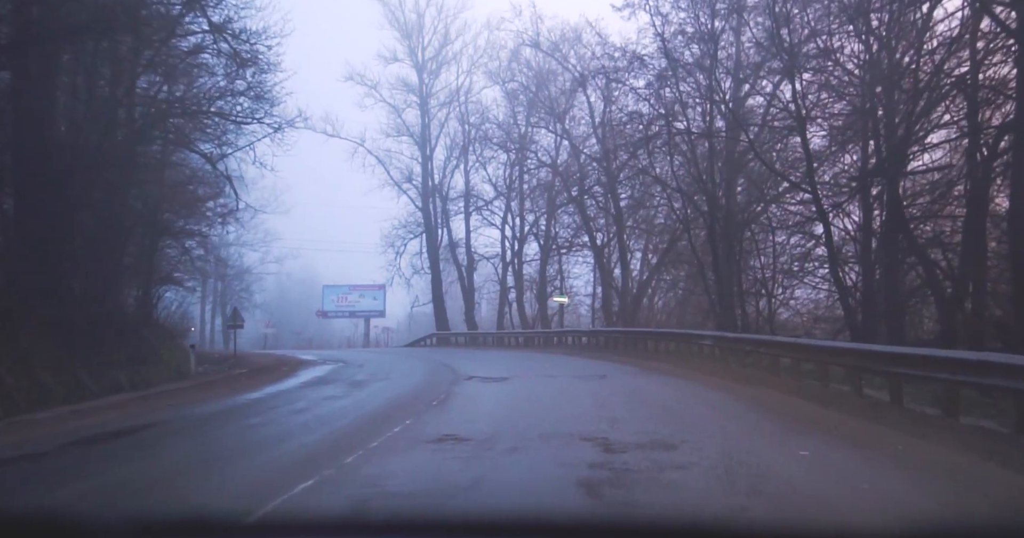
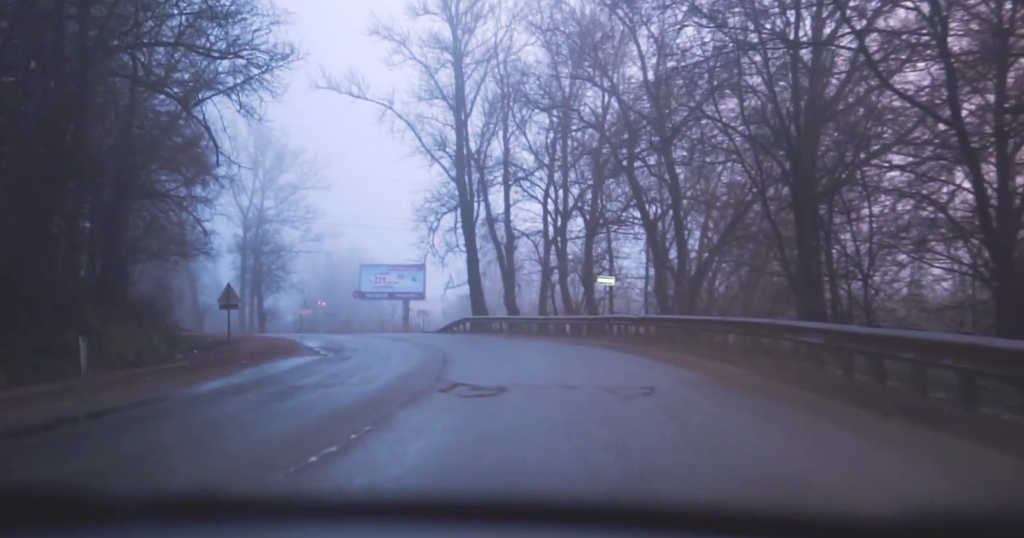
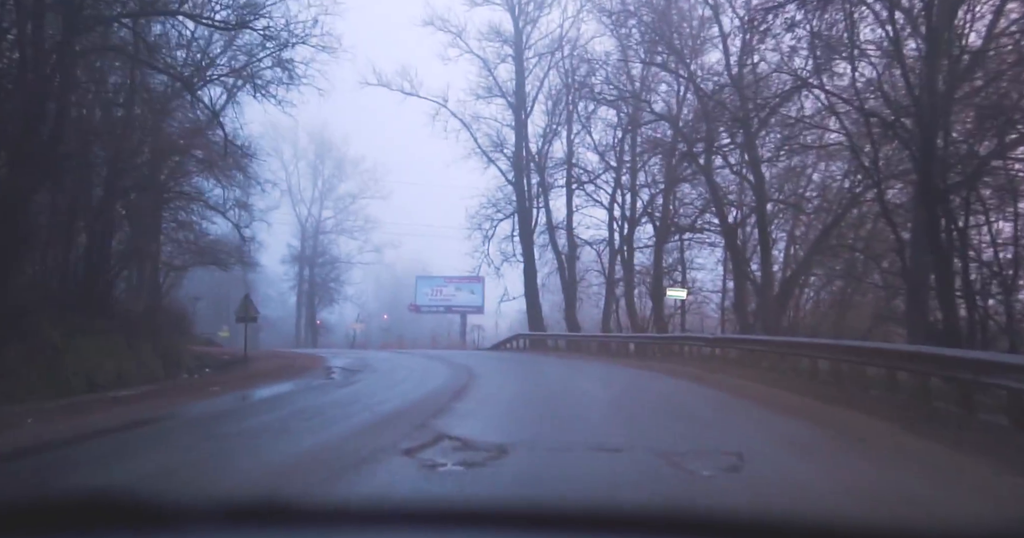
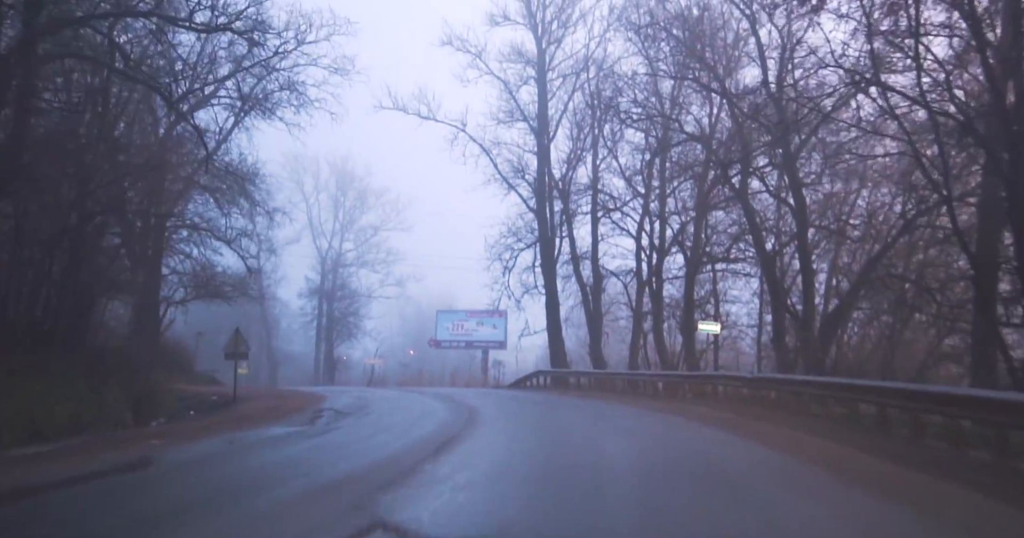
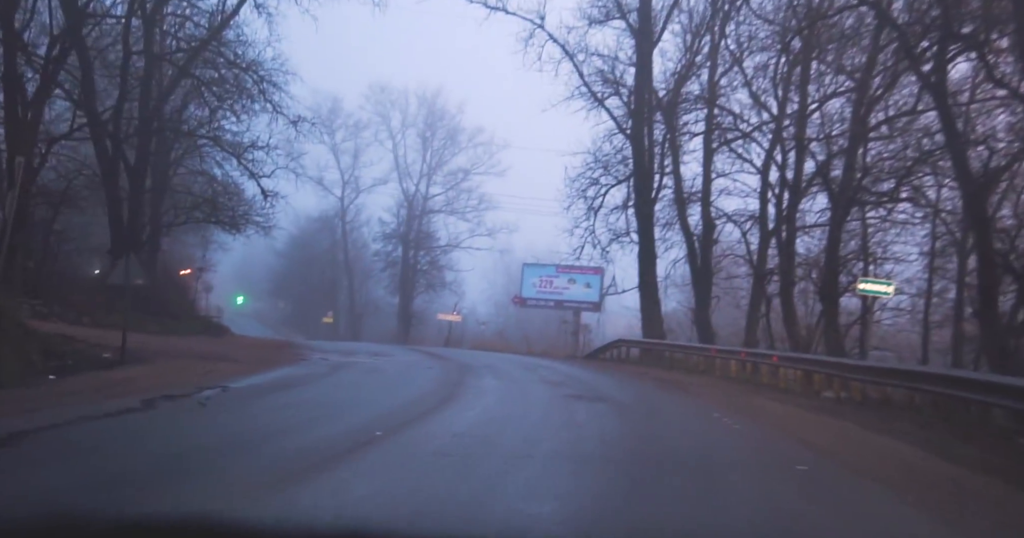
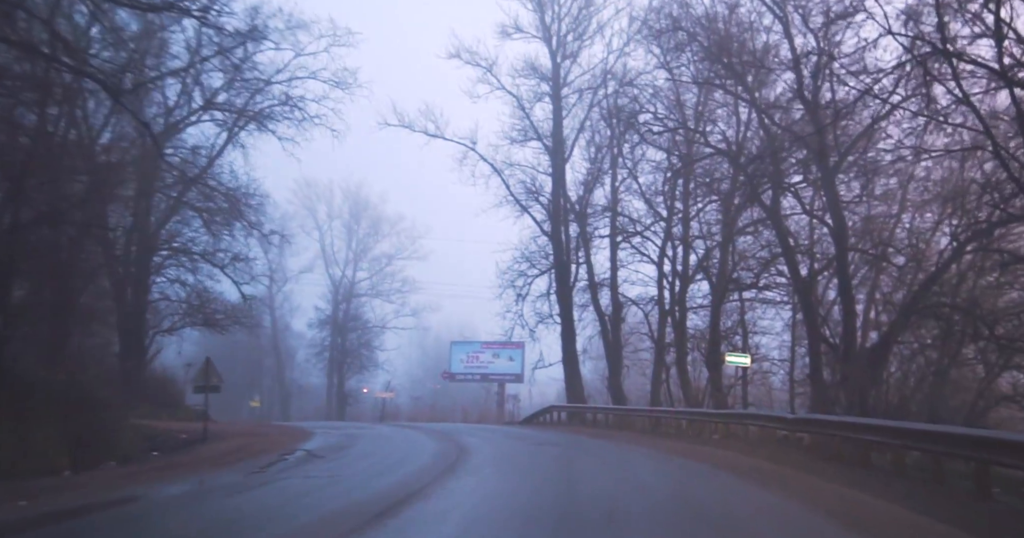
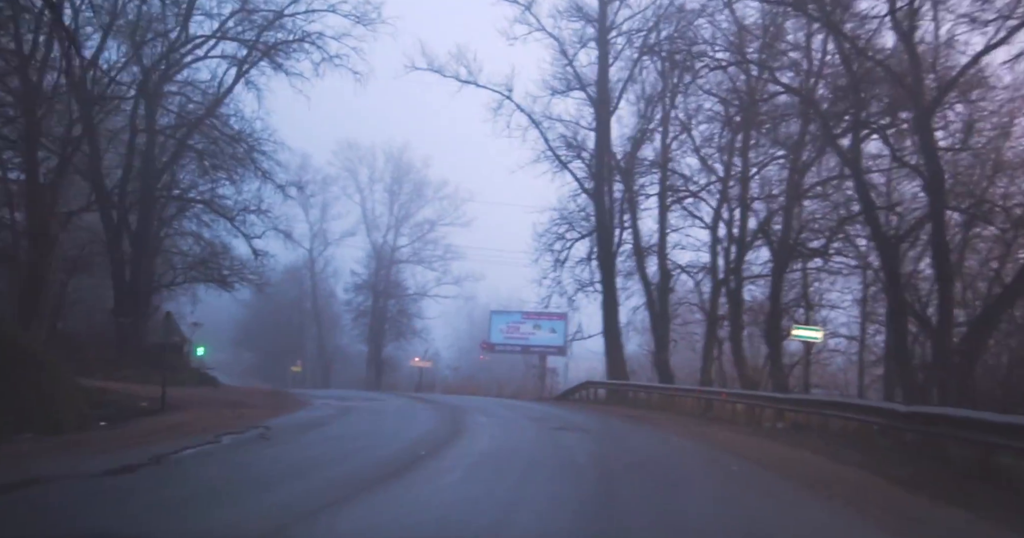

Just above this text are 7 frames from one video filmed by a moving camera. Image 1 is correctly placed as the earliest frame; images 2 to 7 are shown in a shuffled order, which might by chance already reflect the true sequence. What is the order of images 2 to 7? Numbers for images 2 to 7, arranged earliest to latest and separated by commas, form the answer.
2, 3, 4, 6, 7, 5
